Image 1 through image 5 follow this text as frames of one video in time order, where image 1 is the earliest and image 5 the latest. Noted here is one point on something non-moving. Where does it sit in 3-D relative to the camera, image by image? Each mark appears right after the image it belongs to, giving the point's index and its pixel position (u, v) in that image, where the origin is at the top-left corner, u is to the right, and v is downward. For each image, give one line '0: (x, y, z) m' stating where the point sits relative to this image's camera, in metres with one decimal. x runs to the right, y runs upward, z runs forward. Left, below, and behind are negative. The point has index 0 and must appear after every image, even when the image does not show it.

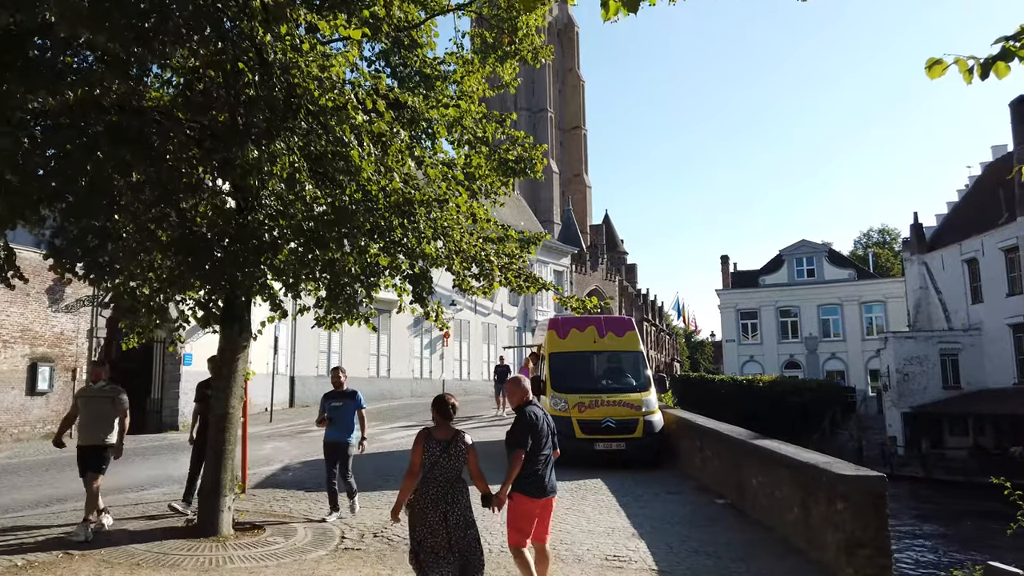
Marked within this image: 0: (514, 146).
0: (0.0, +2.0, +10.0) m
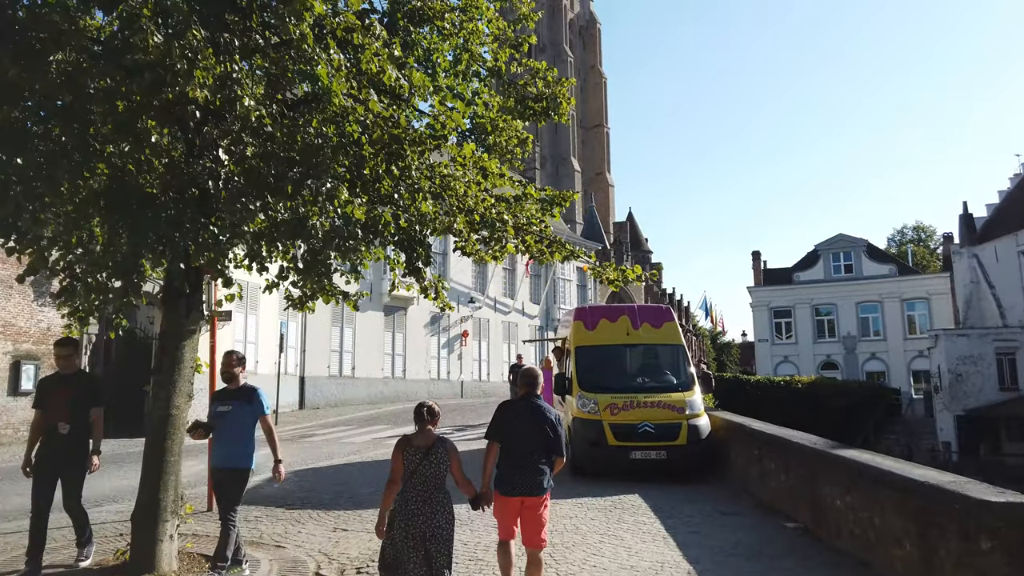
0: (+0.2, +2.3, +8.2) m
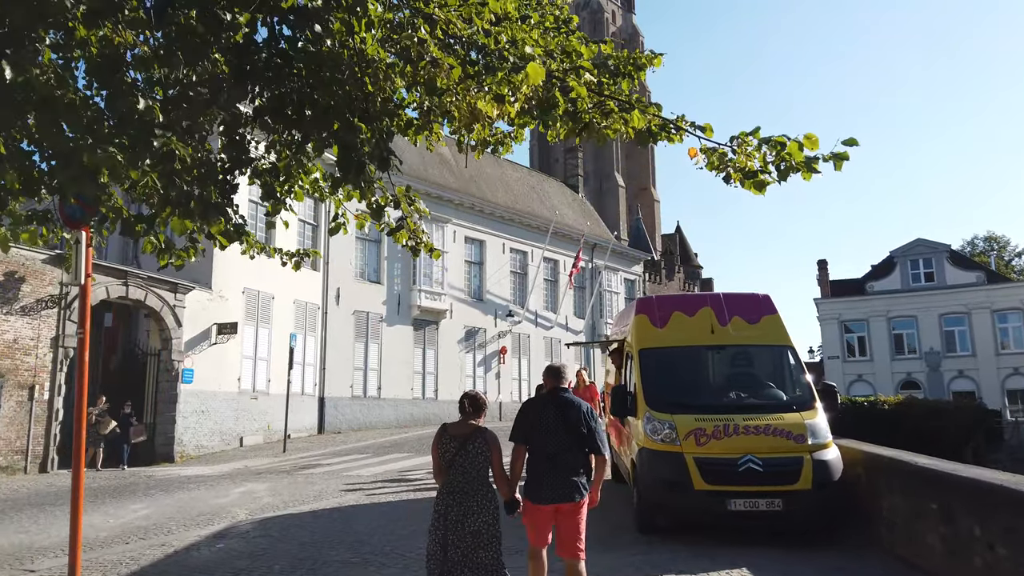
0: (+0.4, +2.6, +4.9) m
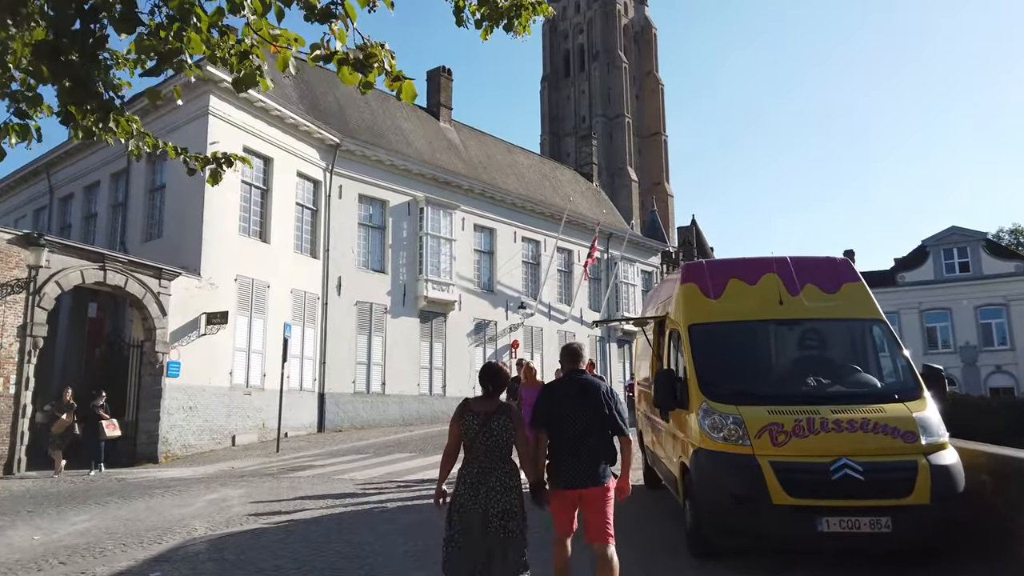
0: (+0.5, +3.0, +3.1) m
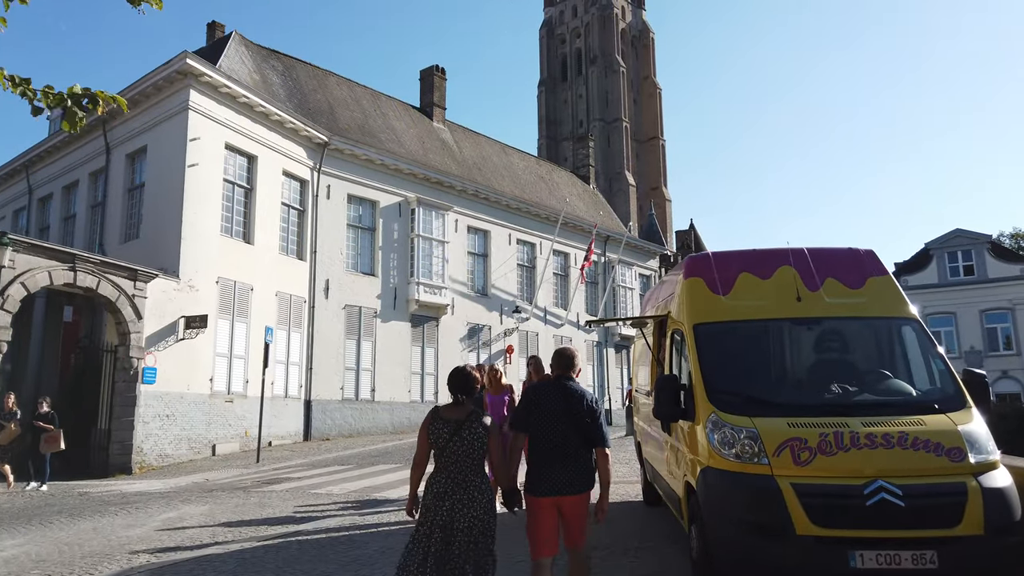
0: (+0.4, +3.1, +2.2) m
